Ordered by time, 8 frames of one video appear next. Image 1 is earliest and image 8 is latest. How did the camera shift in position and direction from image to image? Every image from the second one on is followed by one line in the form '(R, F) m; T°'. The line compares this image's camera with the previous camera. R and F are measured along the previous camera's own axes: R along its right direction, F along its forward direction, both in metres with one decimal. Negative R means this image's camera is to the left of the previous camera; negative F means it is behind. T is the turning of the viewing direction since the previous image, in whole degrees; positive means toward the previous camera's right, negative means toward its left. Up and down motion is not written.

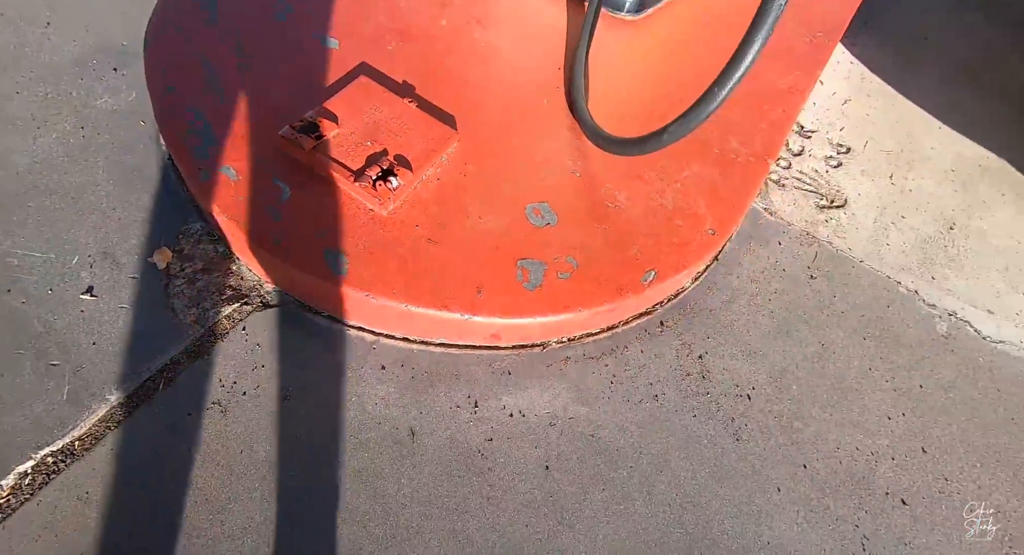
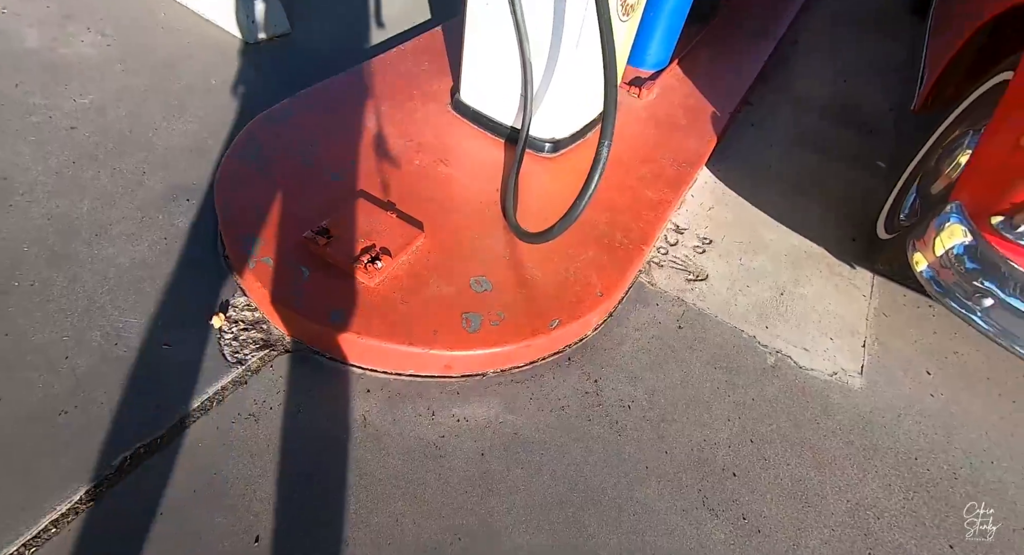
(+0.1, -0.4) m; +2°
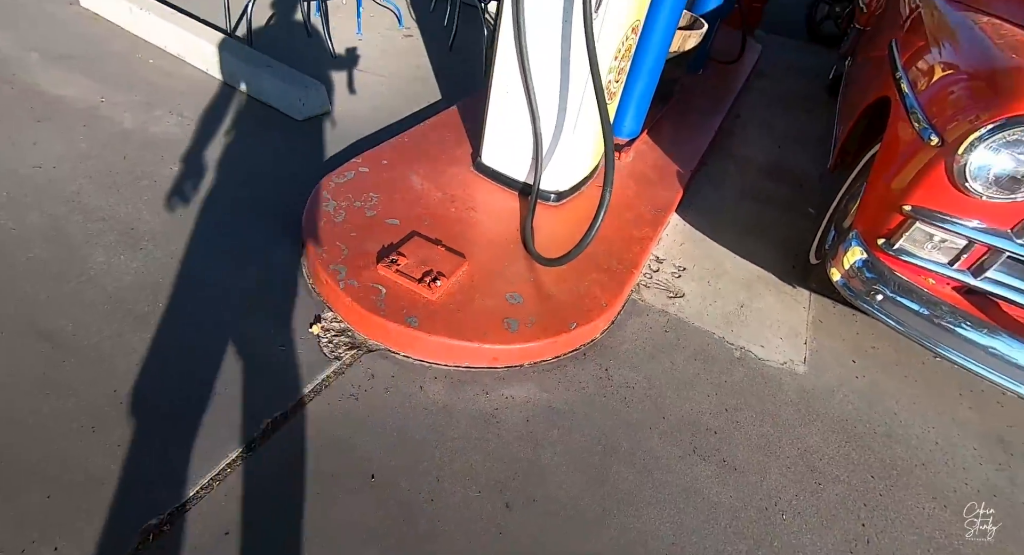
(-0.2, -0.4) m; +3°
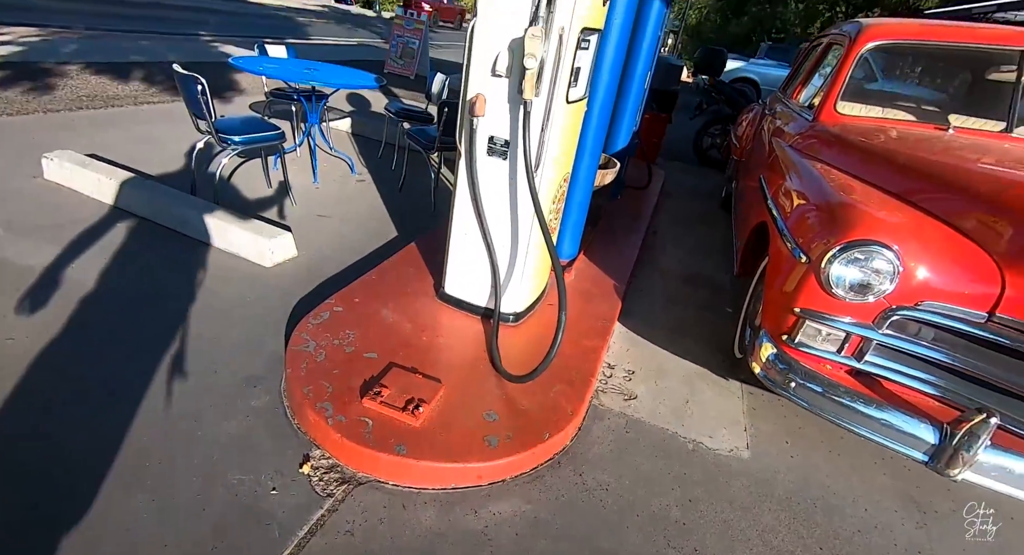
(-0.1, -0.2) m; +8°
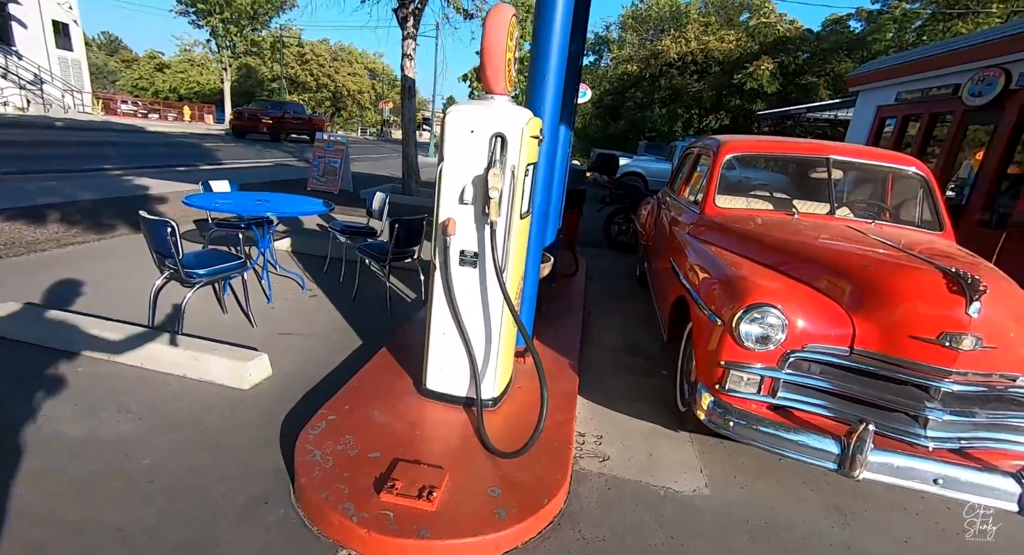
(-0.3, -0.3) m; +10°
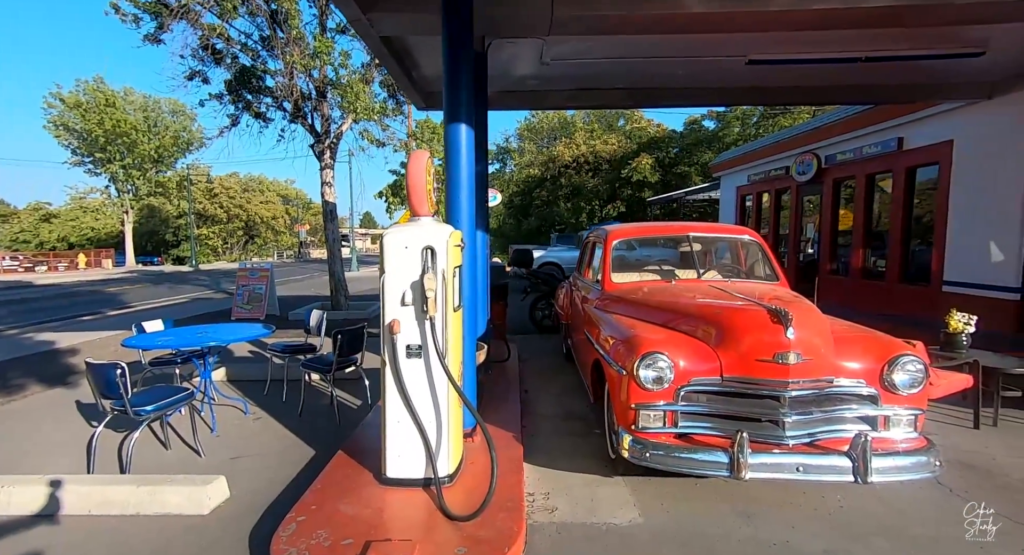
(0.0, -0.5) m; +9°
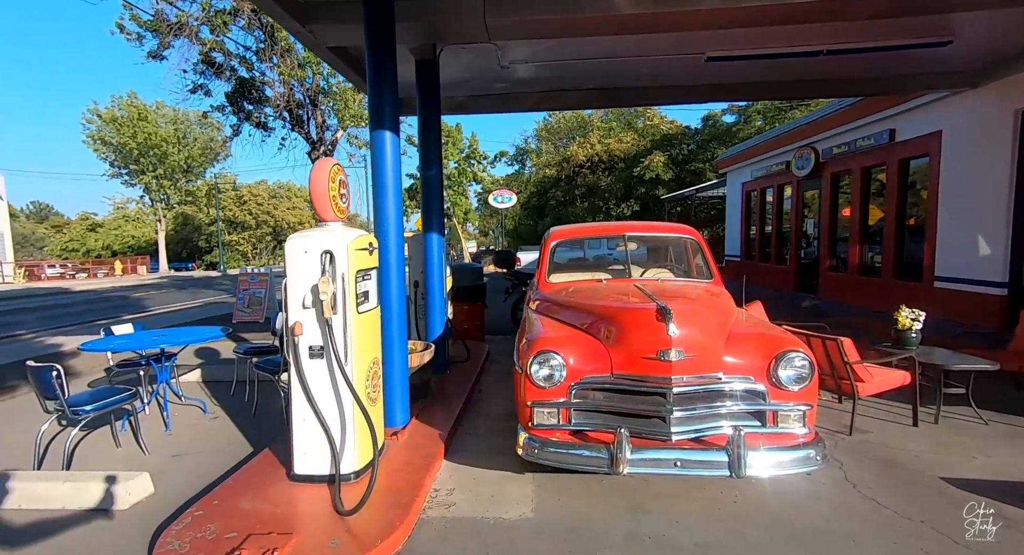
(+0.8, -0.1) m; -3°
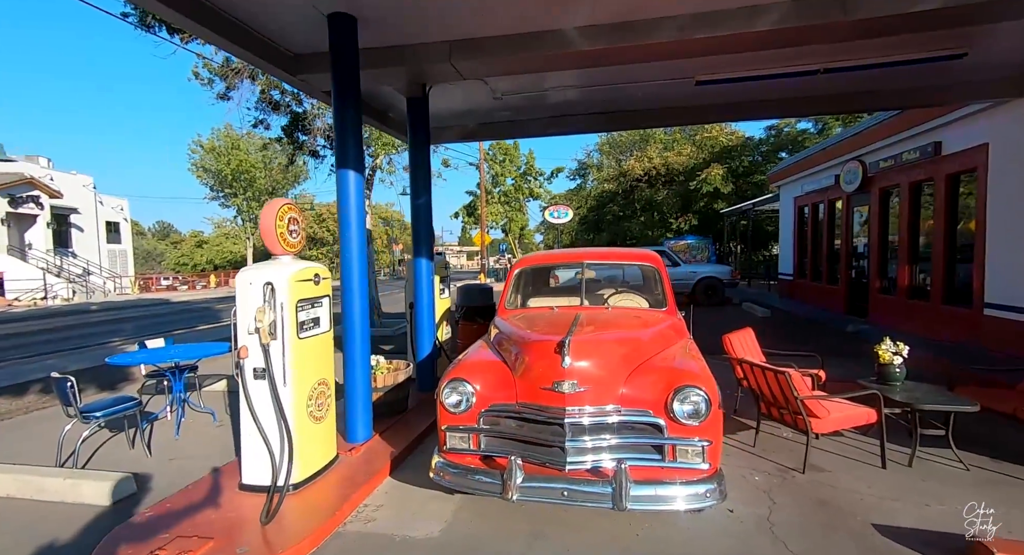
(+0.9, -0.1) m; -8°
